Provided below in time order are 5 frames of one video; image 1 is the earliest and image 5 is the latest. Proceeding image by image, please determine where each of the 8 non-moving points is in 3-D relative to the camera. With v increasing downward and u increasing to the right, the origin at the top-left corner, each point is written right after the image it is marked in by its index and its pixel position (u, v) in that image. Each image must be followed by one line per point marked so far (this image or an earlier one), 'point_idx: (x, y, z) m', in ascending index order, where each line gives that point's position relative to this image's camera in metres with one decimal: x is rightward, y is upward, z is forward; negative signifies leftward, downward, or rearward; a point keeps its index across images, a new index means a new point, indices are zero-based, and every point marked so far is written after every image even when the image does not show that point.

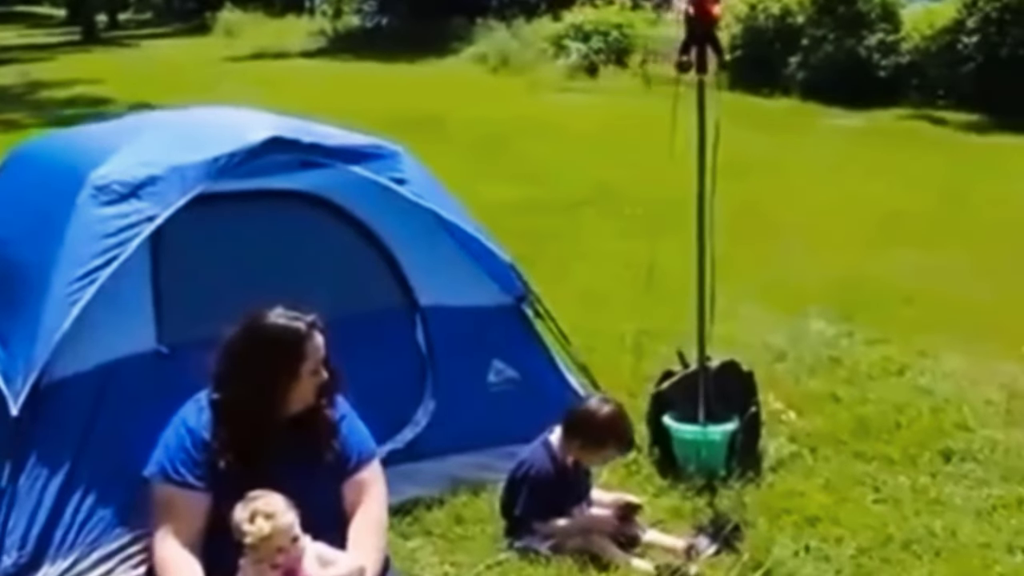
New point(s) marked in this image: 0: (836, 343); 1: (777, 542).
0: (+1.4, -0.2, +7.4) m
1: (+0.9, -0.8, +5.6) m
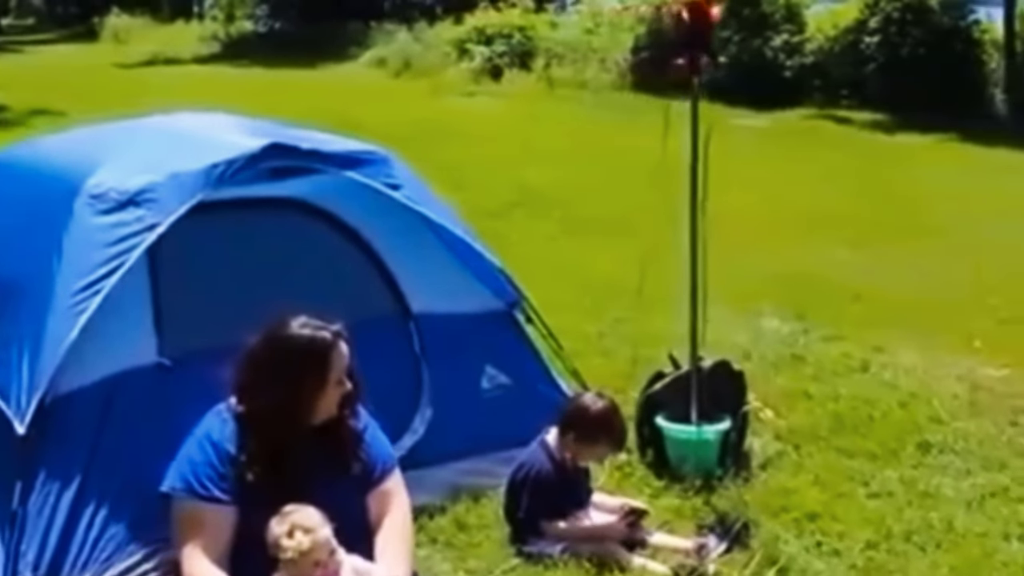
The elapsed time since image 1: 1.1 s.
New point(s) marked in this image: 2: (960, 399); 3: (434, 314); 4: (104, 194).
0: (+1.2, -0.2, +7.6) m
1: (+0.9, -0.8, +5.6) m
2: (+1.8, -0.4, +6.9) m
3: (-0.3, -0.1, +6.1) m
4: (-1.3, +0.3, +5.3) m
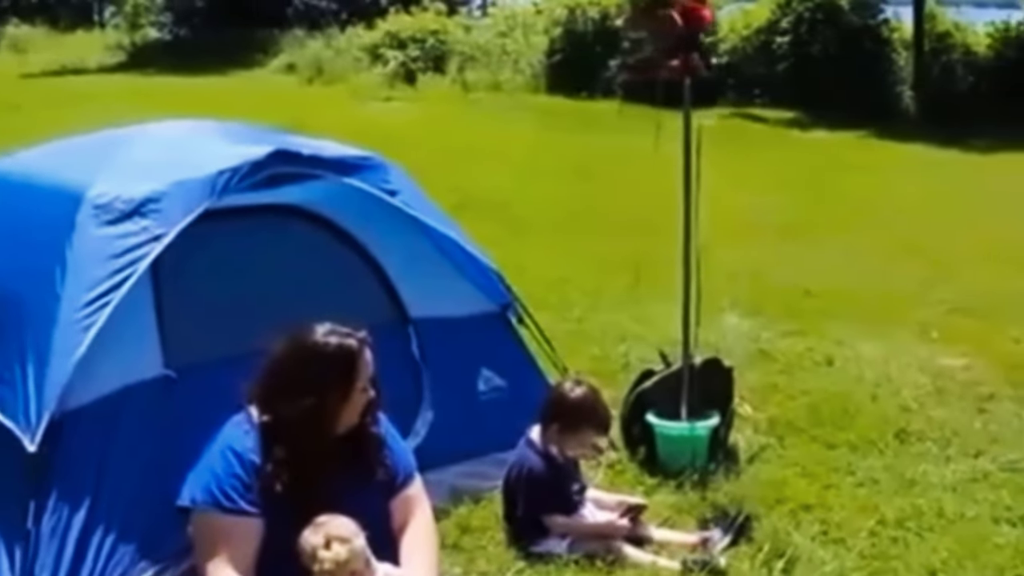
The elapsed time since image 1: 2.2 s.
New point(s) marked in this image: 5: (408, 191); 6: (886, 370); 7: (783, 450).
0: (+1.1, -0.2, +7.7) m
1: (+0.9, -0.8, +5.7) m
2: (+1.7, -0.4, +7.1) m
3: (-0.3, -0.1, +6.1) m
4: (-1.2, +0.3, +5.3) m
5: (-0.4, +0.3, +5.9) m
6: (+1.6, -0.3, +7.3) m
7: (+1.0, -0.6, +6.4) m
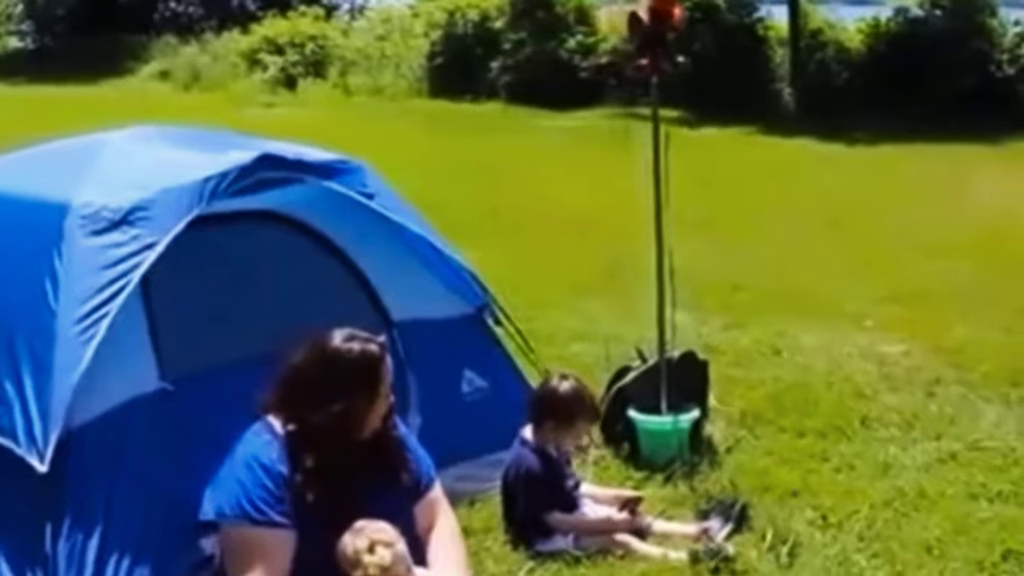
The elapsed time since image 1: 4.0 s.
0: (+0.8, -0.2, +7.8) m
1: (+0.9, -0.8, +5.8) m
2: (+1.5, -0.4, +7.3) m
3: (-0.3, -0.1, +6.0) m
4: (-1.2, +0.2, +5.1) m
5: (-0.4, +0.3, +5.9) m
6: (+1.4, -0.3, +7.5) m
7: (+0.9, -0.6, +6.5) m
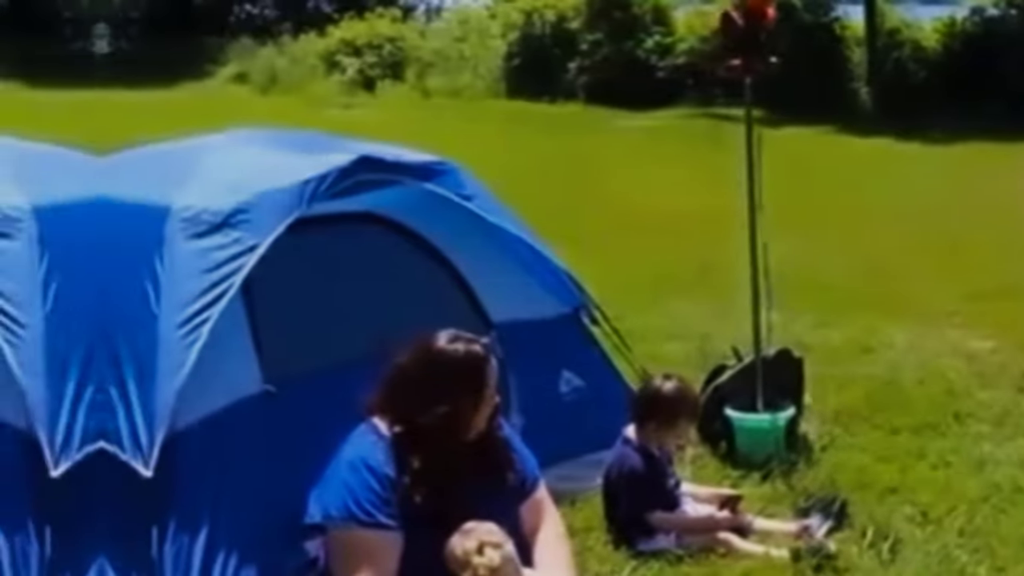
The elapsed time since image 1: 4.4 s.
0: (+1.2, -0.2, +7.8) m
1: (+1.3, -0.8, +5.8) m
2: (+1.9, -0.4, +7.3) m
3: (0.0, -0.1, +6.1) m
4: (-0.9, +0.2, +5.2) m
5: (-0.1, +0.3, +5.9) m
6: (+1.8, -0.3, +7.5) m
7: (+1.3, -0.6, +6.5) m
